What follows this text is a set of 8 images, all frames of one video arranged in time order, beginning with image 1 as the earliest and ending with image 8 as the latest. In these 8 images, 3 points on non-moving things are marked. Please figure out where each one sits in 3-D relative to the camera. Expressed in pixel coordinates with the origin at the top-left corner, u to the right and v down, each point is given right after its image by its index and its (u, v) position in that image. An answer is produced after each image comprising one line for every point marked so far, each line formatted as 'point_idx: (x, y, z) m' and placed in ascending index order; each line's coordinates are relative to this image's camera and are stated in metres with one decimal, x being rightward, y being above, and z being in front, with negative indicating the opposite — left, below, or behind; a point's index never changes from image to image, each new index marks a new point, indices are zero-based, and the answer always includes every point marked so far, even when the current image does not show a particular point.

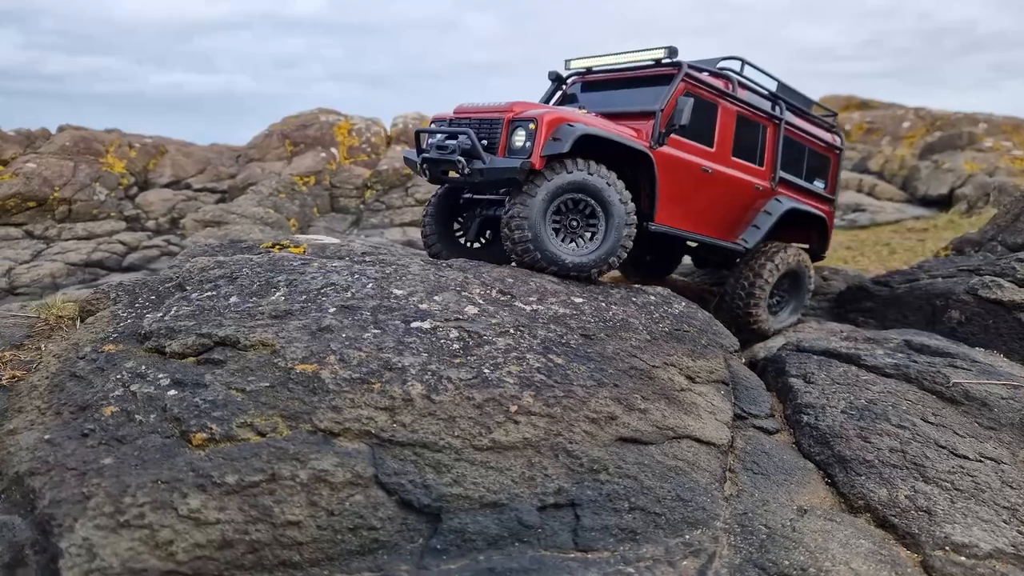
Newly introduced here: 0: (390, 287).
0: (-1.0, 0.0, +4.8) m
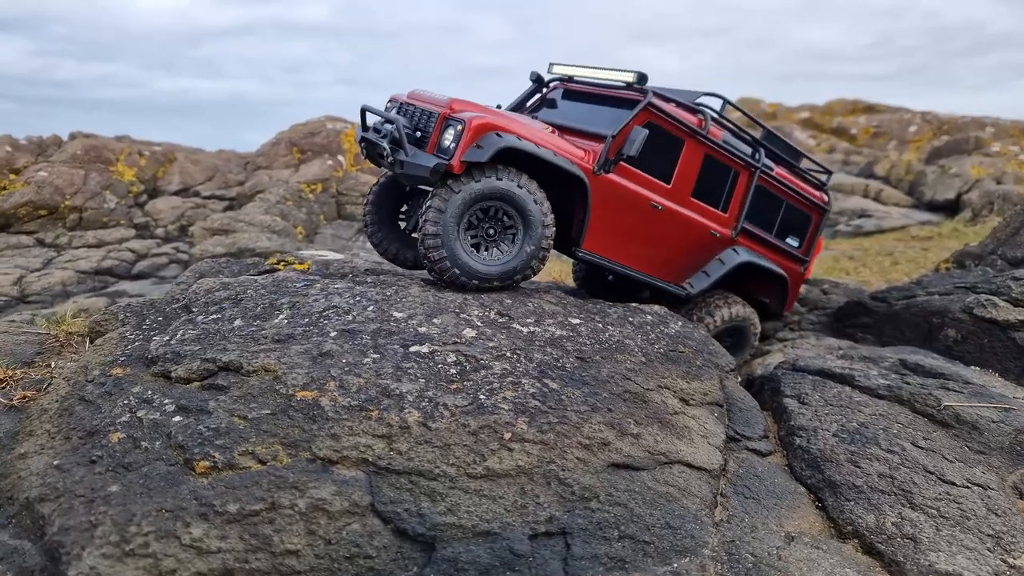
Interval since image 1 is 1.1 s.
0: (-1.0, -0.2, +4.9) m
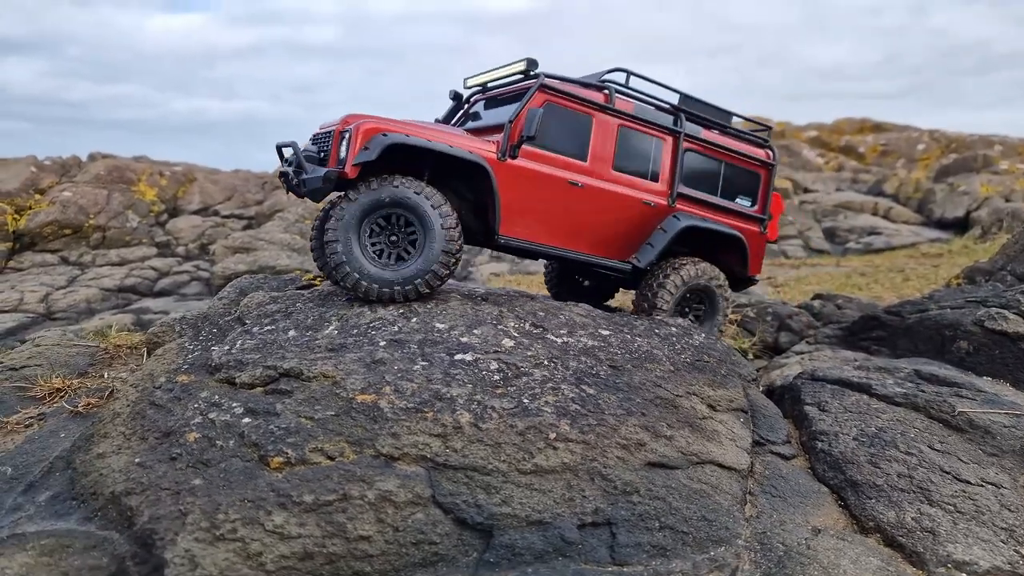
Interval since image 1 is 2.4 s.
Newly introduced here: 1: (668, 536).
0: (-0.7, -0.3, +5.2) m
1: (+1.0, -1.5, +3.6) m
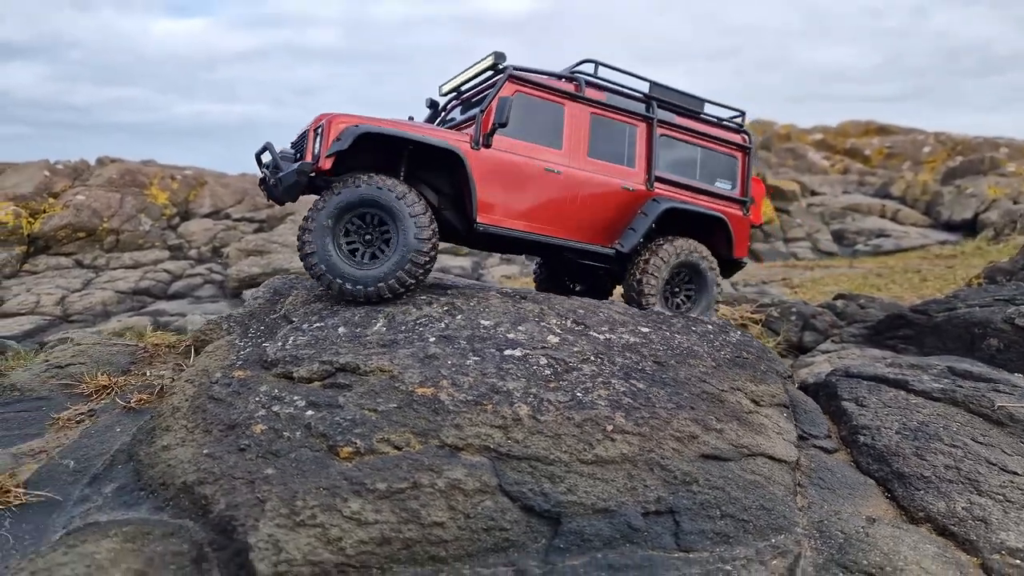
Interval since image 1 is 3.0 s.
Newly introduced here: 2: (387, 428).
0: (-0.3, -0.3, +5.3) m
1: (+1.4, -1.5, +3.7) m
2: (-0.8, -0.9, +3.9) m
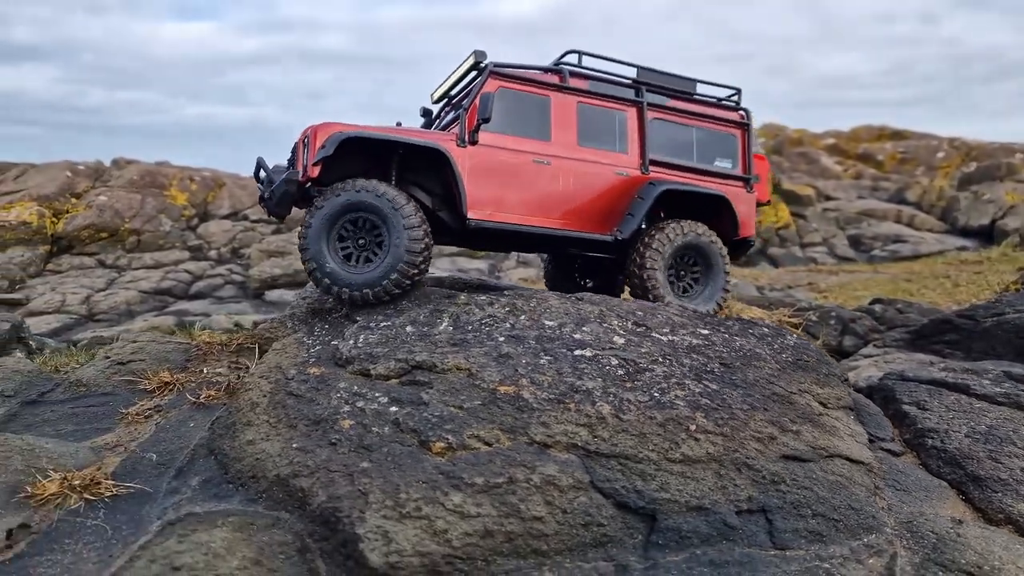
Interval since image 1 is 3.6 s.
0: (+0.3, -0.3, +5.4) m
1: (+1.9, -1.5, +3.8) m
2: (-0.2, -0.9, +4.0) m
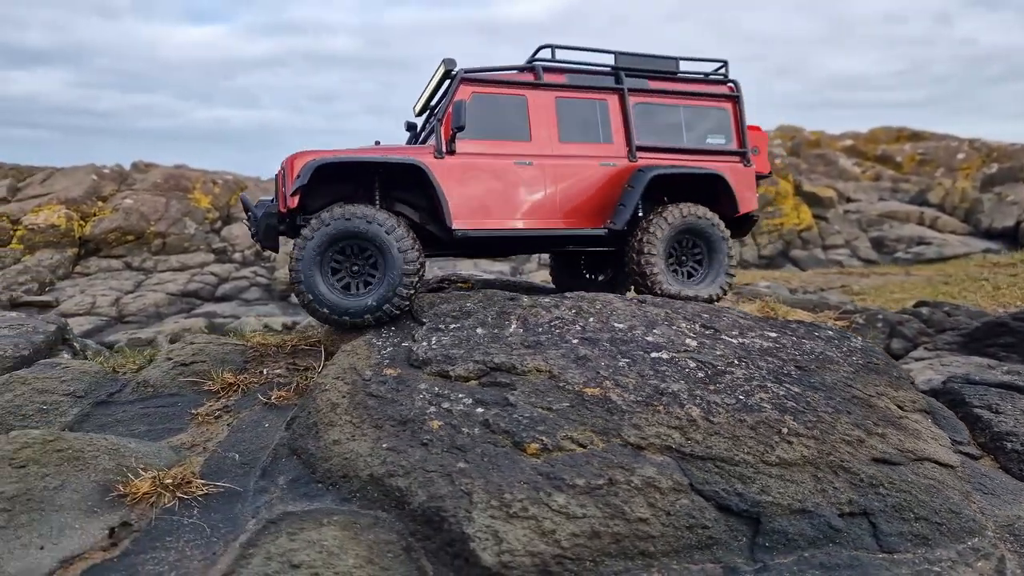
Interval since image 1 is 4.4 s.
0: (+0.9, -0.3, +5.4) m
1: (+2.5, -1.5, +3.7) m
2: (+0.4, -0.9, +4.0) m
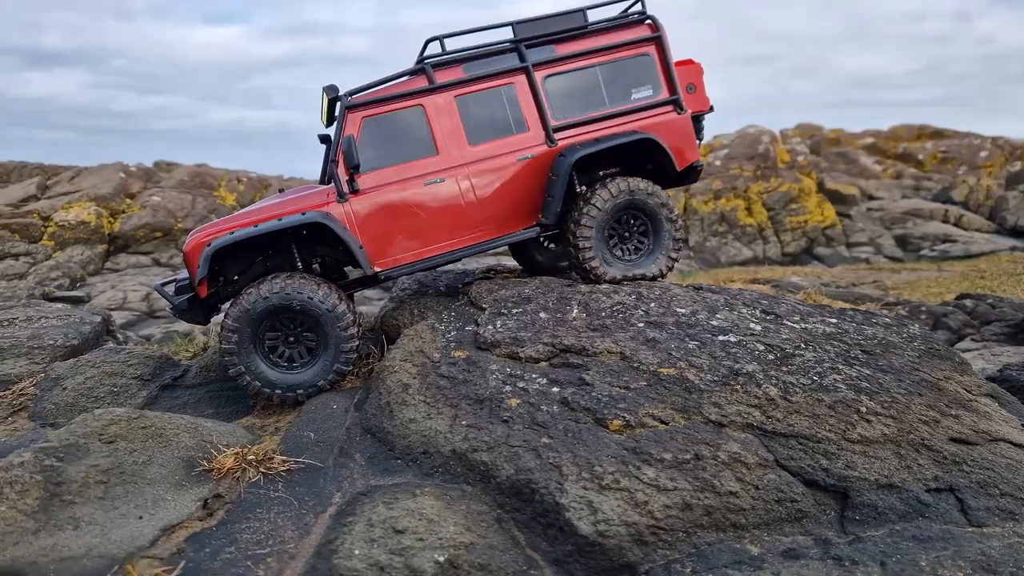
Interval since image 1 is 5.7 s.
0: (+1.5, -0.2, +5.5) m
1: (+3.1, -1.4, +3.8) m
2: (+0.9, -0.8, +4.0) m
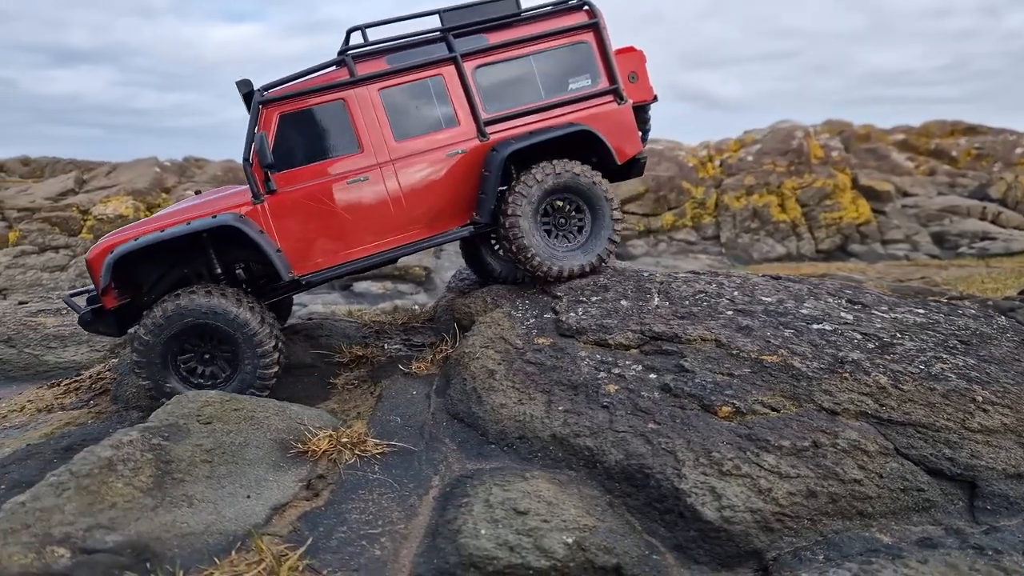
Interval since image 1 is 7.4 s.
0: (+2.2, -0.1, +5.4) m
1: (+3.8, -1.3, +3.6) m
2: (+1.6, -0.7, +4.0) m
